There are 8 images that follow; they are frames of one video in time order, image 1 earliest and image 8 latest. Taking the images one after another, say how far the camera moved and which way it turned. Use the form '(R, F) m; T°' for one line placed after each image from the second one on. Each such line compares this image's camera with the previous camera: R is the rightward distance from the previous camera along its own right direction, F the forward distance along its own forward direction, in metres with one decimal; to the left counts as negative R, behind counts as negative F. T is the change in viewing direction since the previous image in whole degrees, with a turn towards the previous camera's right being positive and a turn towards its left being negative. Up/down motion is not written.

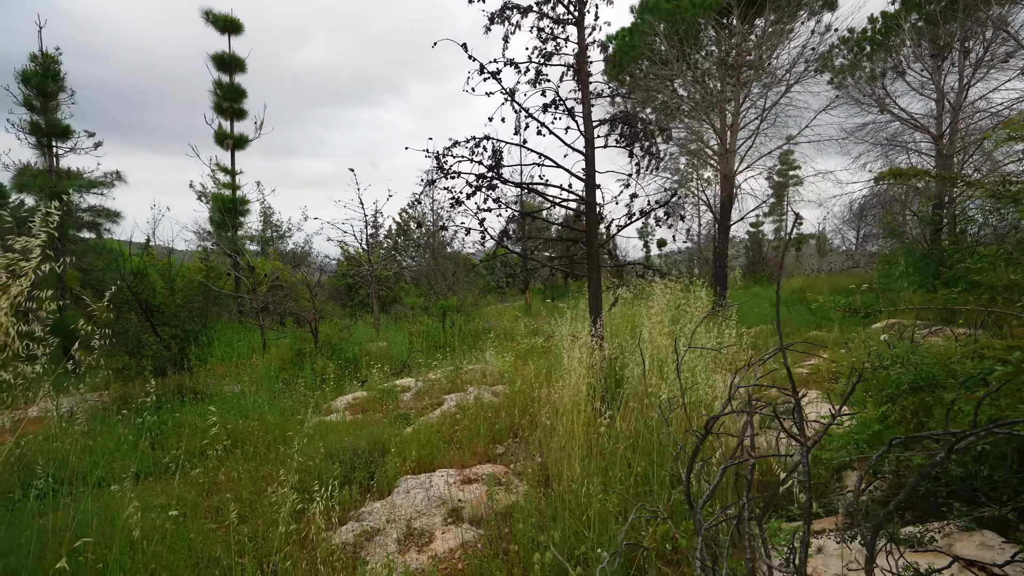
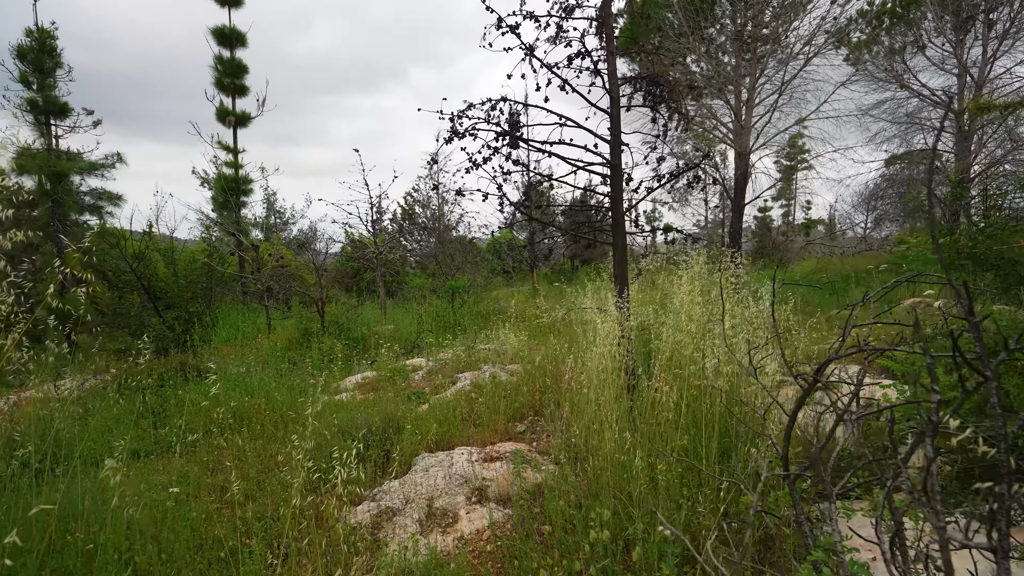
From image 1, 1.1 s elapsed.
(-0.1, +0.3) m; 0°
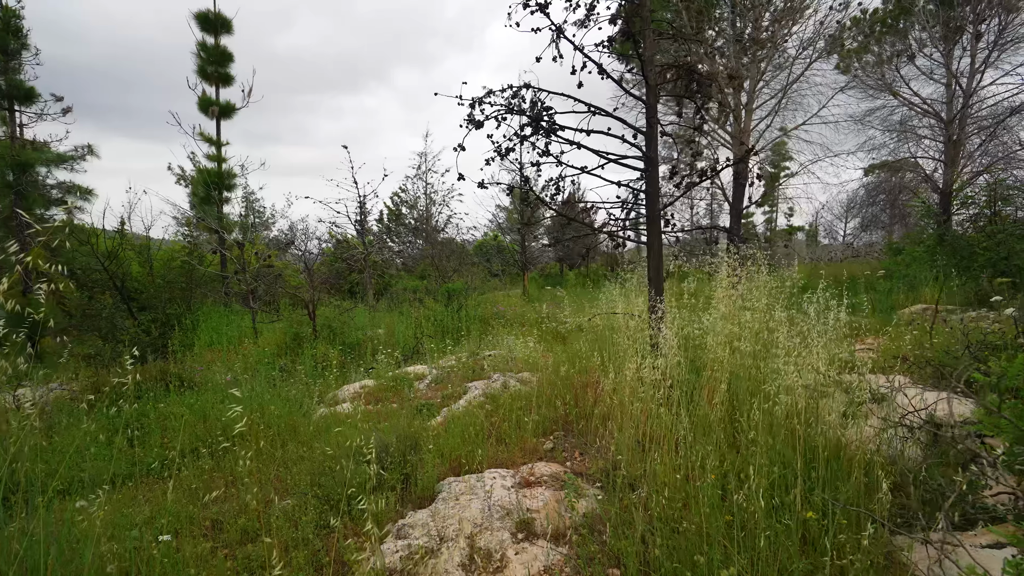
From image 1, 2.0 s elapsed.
(-0.3, +0.4) m; +2°
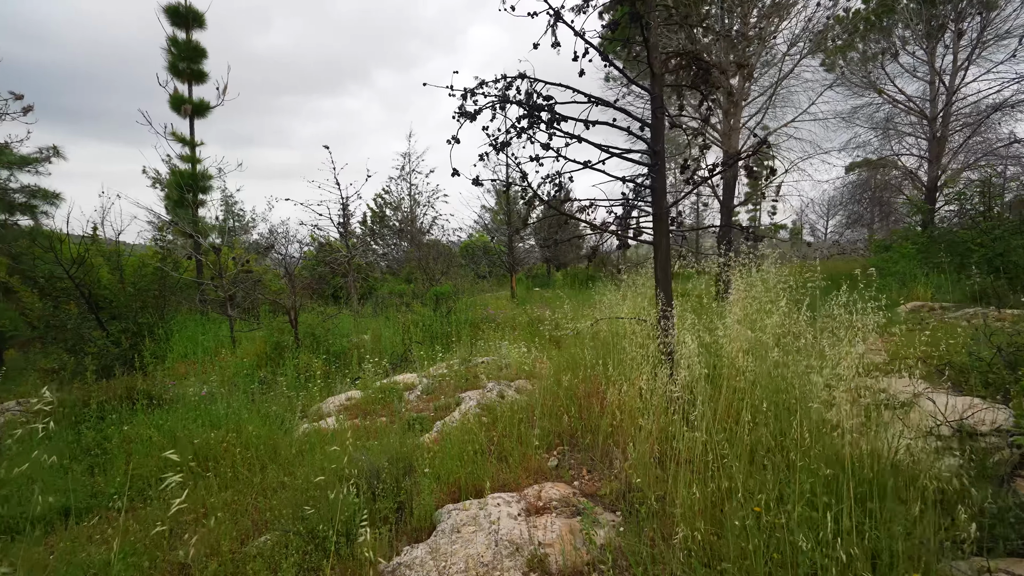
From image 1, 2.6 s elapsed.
(-0.1, +0.3) m; +2°
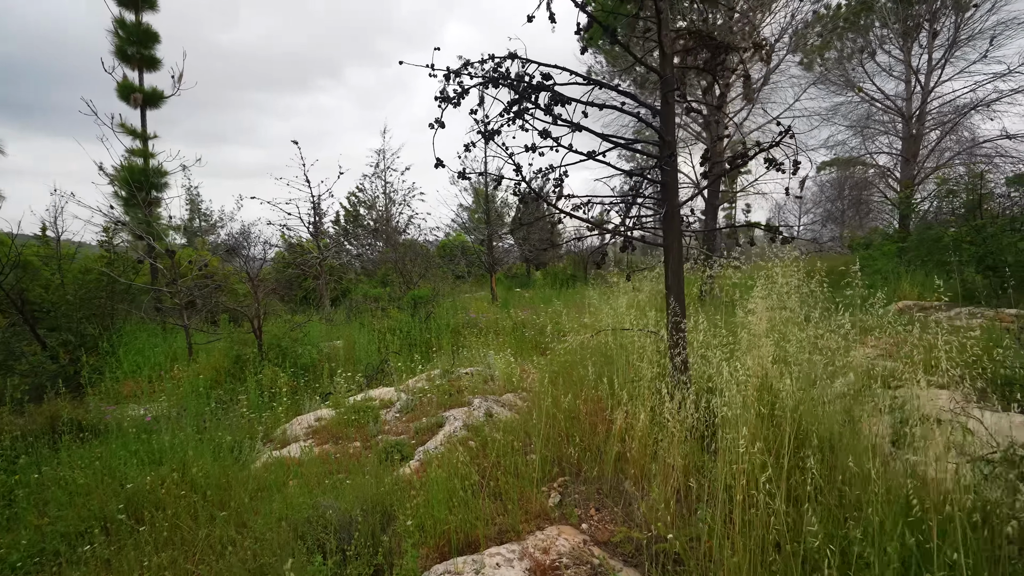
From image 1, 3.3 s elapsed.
(-0.1, +0.5) m; +3°
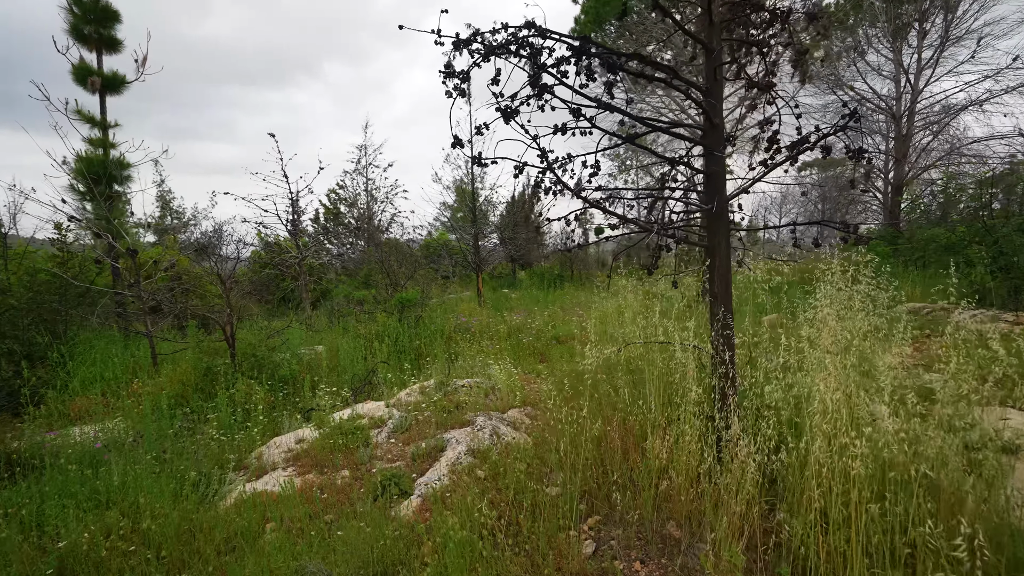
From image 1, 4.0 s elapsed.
(-0.2, +0.5) m; +2°
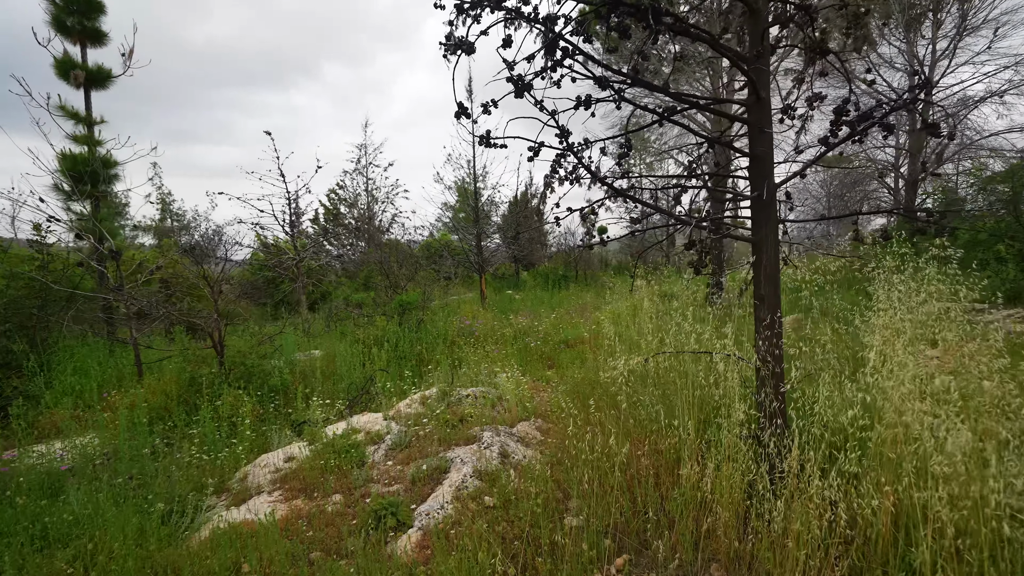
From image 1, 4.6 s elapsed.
(0.0, +0.4) m; 0°
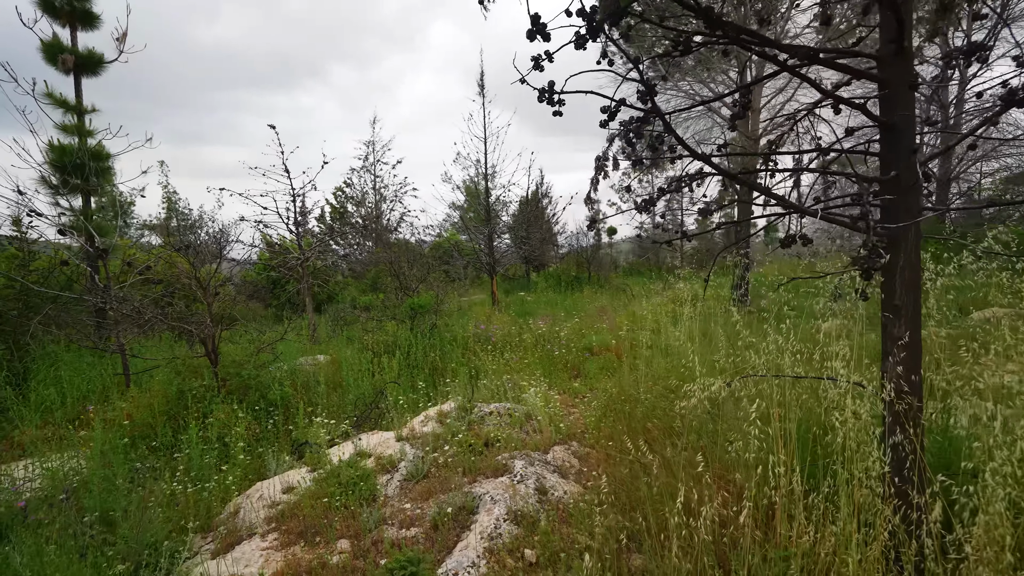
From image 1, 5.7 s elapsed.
(-0.2, +0.5) m; -1°
